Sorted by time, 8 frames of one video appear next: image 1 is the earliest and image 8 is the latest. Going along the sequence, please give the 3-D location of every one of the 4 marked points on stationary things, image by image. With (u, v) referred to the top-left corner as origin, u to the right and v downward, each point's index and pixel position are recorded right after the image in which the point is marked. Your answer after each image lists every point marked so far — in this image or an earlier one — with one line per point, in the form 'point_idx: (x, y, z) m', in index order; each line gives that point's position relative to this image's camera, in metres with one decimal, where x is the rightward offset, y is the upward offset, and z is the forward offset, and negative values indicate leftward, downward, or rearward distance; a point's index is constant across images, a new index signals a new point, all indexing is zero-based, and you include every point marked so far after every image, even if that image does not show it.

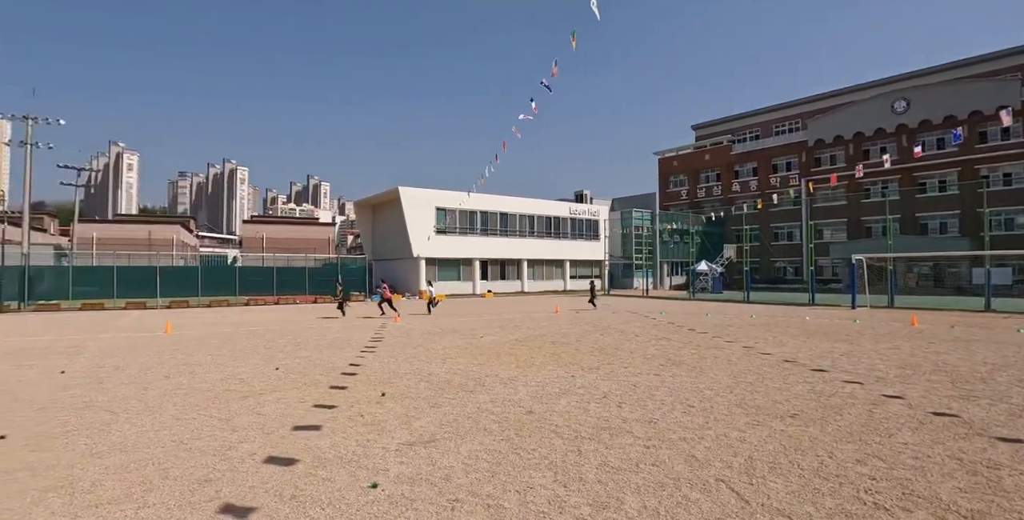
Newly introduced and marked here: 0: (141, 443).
0: (-4.9, -2.4, +6.9) m
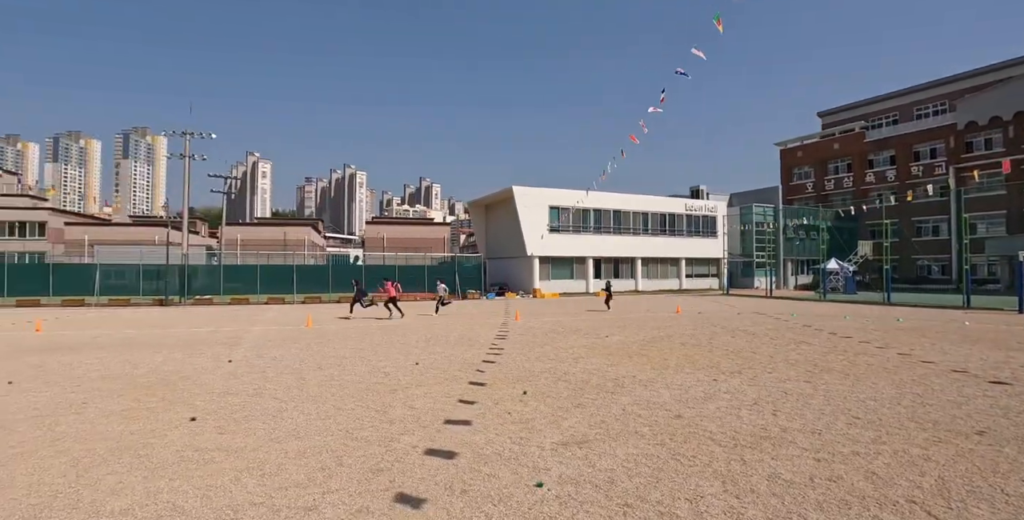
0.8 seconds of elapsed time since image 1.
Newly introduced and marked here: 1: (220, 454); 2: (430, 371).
0: (-2.7, -2.4, +7.2) m
1: (-3.8, -2.5, +6.6) m
2: (-1.4, -2.0, +9.3) m
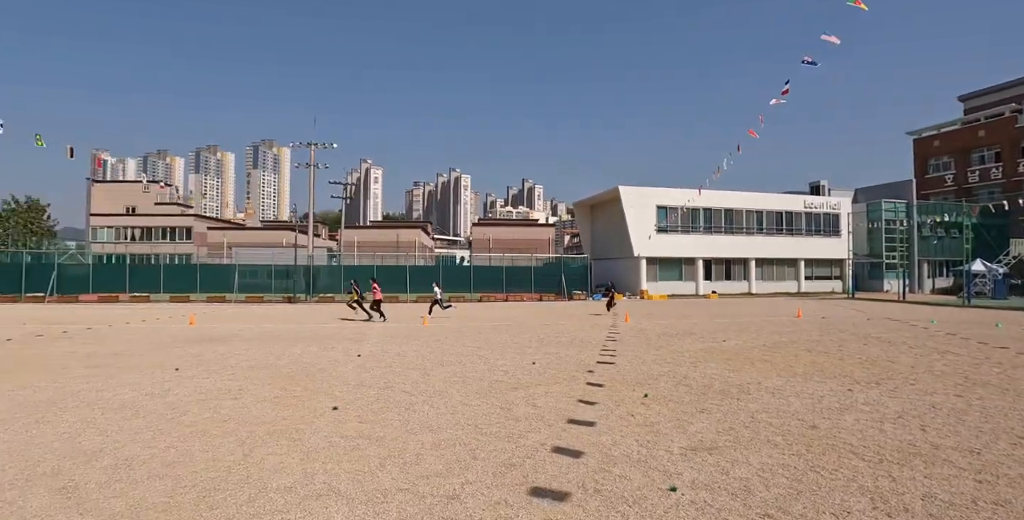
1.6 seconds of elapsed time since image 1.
0: (-0.9, -2.4, +7.5) m
1: (-2.1, -2.5, +7.1) m
2: (+0.7, -2.0, +9.4) m
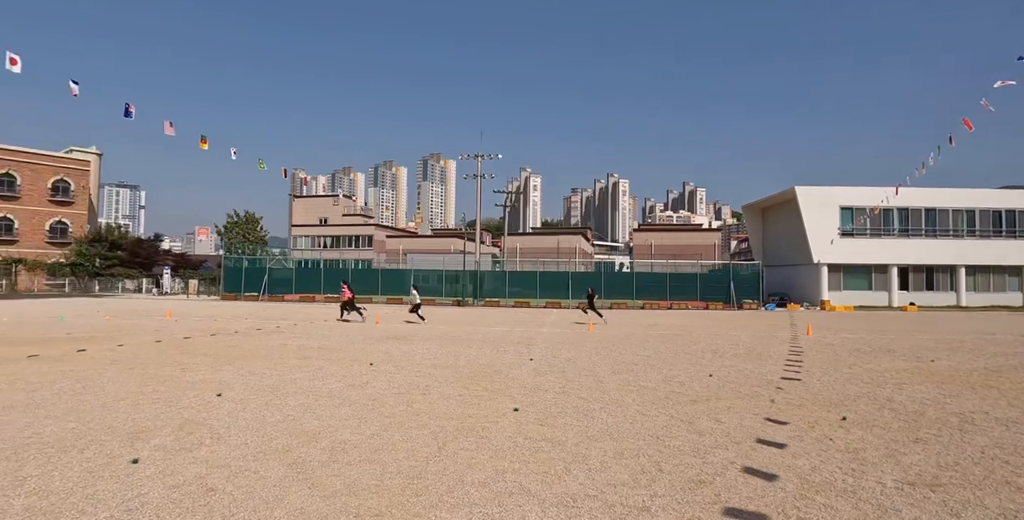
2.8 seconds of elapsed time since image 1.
0: (+1.6, -2.5, +7.5) m
1: (+0.4, -2.6, +7.4) m
2: (+3.6, -2.1, +9.0) m
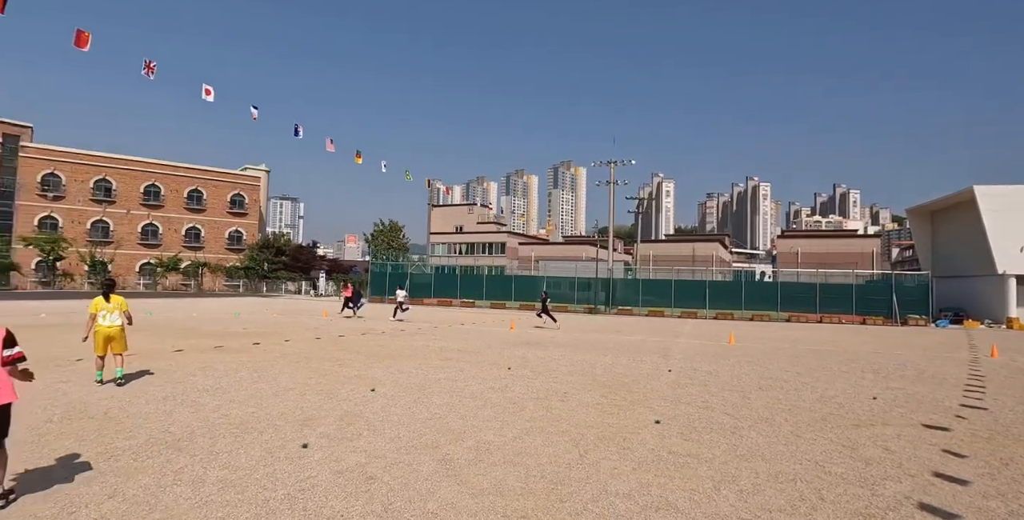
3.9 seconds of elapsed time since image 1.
0: (+3.6, -2.7, +7.2) m
1: (+2.4, -2.8, +7.2) m
2: (+5.8, -2.3, +8.2) m
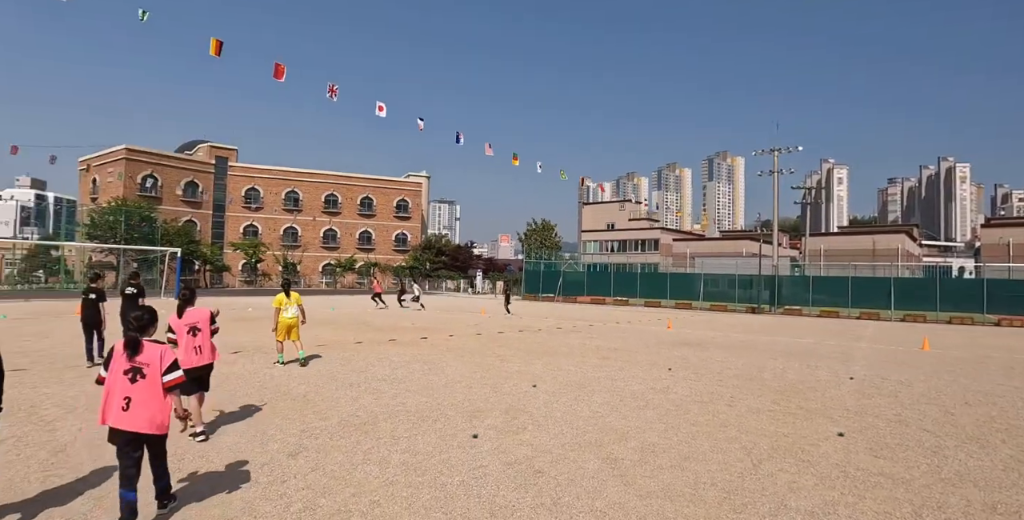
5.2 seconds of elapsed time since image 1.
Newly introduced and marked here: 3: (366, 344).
0: (+5.8, -2.6, +6.1) m
1: (+4.6, -2.8, +6.5) m
2: (+8.2, -2.2, +6.6) m
3: (-3.3, -2.0, +12.7) m
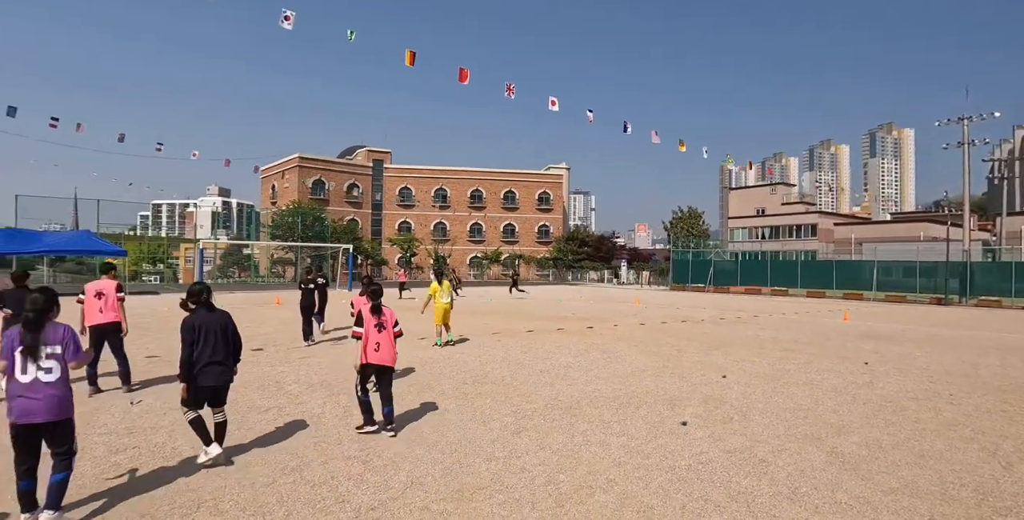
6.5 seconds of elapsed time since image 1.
0: (+8.3, -2.4, +4.9) m
1: (+7.3, -2.5, +5.5) m
2: (+10.8, -1.9, +4.9) m
3: (+0.6, -1.8, +13.1) m
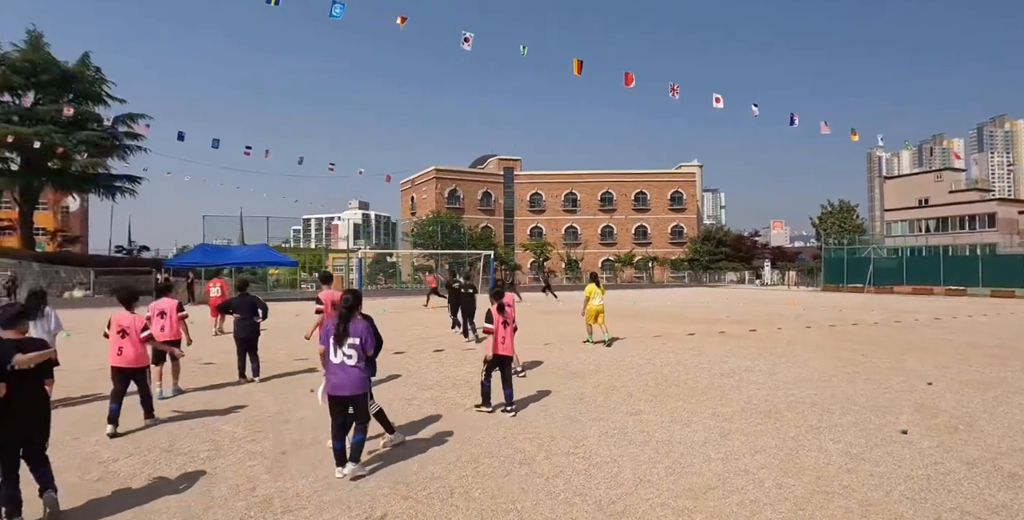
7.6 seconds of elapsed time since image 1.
0: (+10.6, -2.2, +3.5) m
1: (+9.7, -2.4, +4.3) m
2: (+13.0, -1.7, +3.1) m
3: (+4.5, -1.8, +12.9) m
